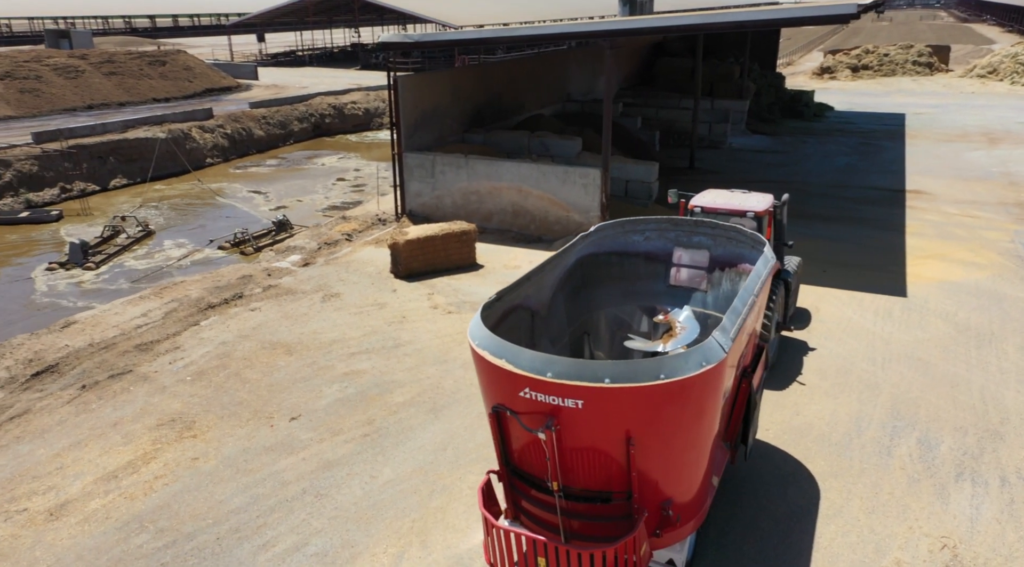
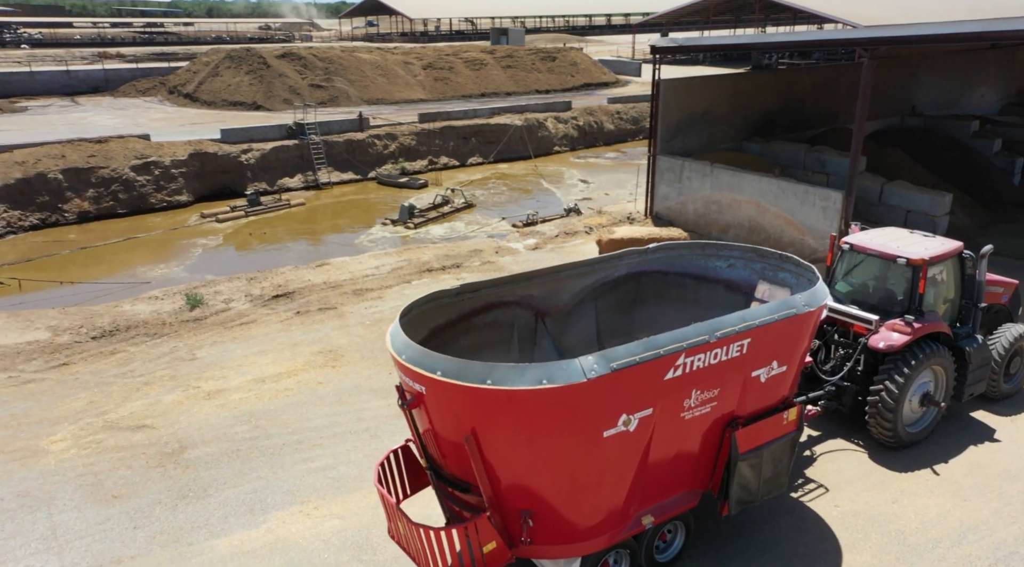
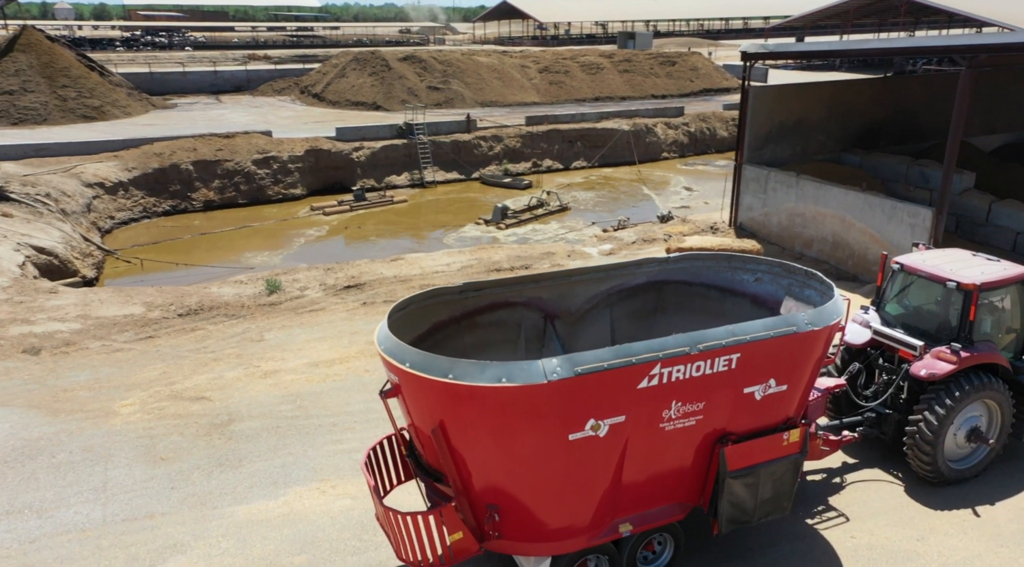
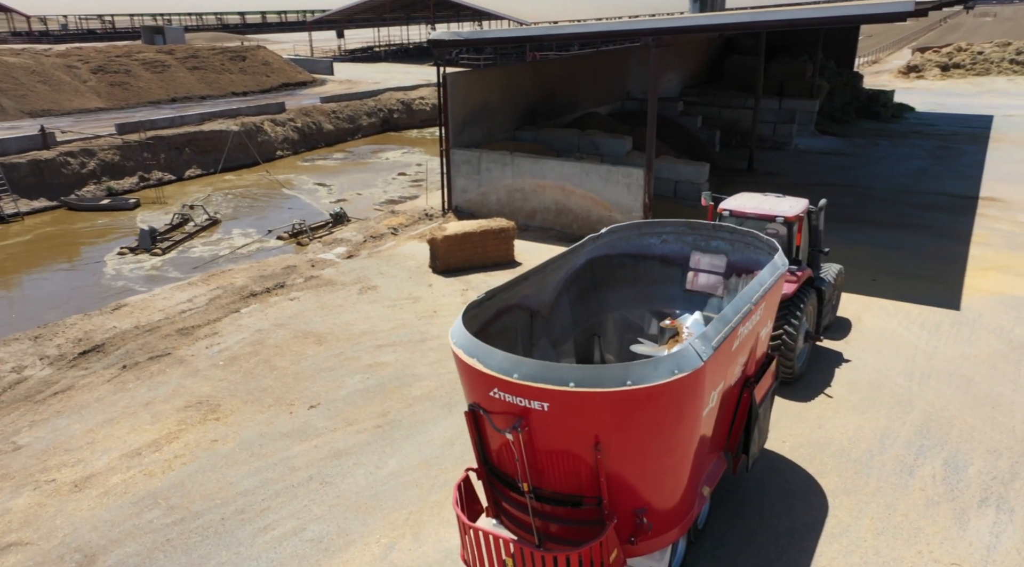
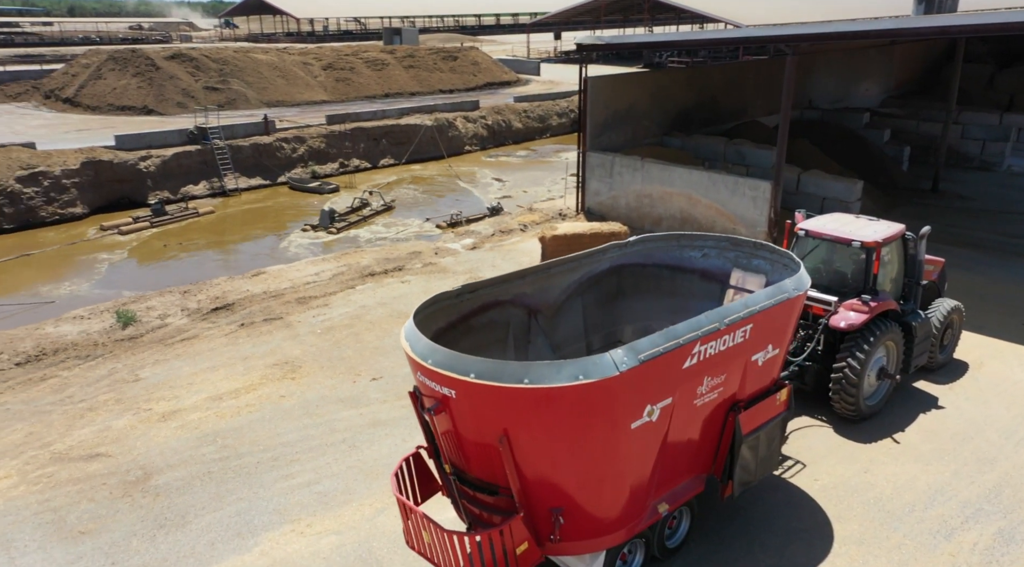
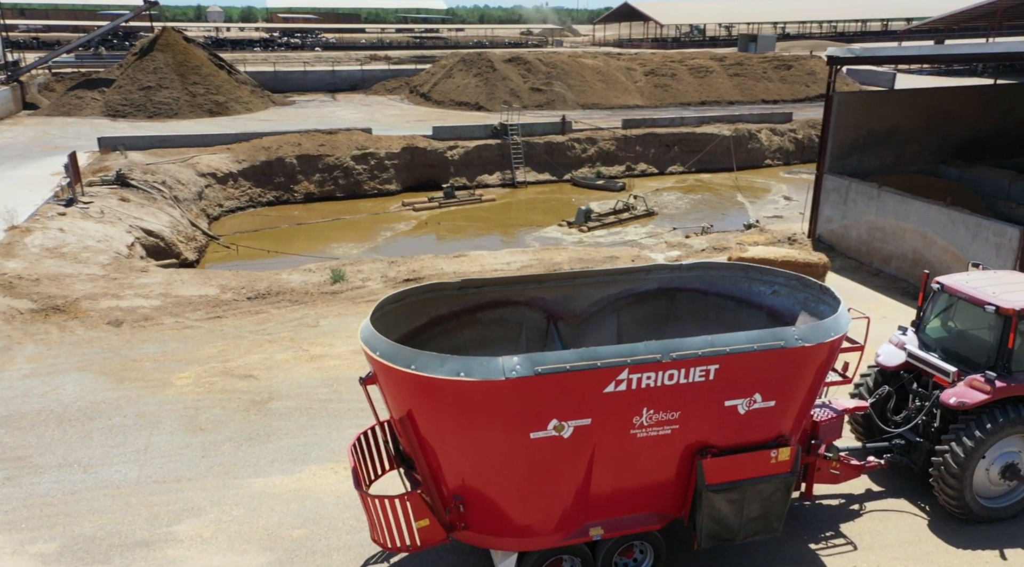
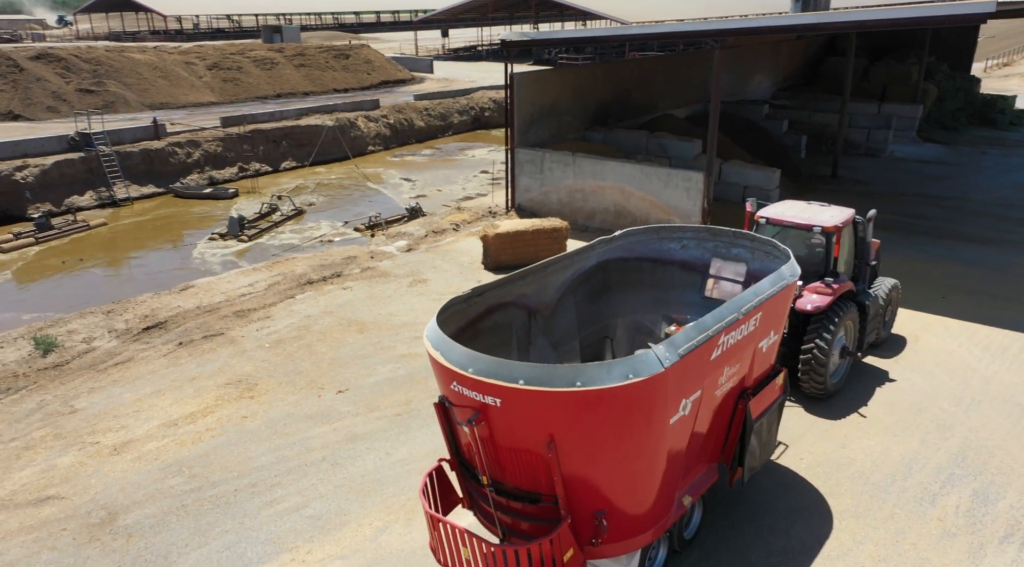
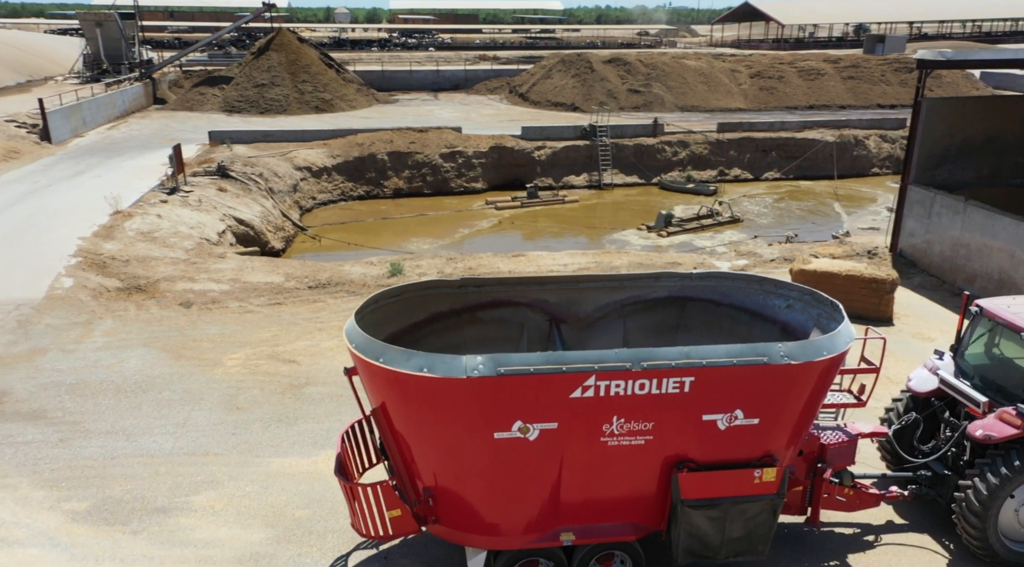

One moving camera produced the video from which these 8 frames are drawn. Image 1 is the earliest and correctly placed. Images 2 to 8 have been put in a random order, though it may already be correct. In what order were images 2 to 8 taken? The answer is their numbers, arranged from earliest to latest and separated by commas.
4, 7, 5, 2, 3, 6, 8
